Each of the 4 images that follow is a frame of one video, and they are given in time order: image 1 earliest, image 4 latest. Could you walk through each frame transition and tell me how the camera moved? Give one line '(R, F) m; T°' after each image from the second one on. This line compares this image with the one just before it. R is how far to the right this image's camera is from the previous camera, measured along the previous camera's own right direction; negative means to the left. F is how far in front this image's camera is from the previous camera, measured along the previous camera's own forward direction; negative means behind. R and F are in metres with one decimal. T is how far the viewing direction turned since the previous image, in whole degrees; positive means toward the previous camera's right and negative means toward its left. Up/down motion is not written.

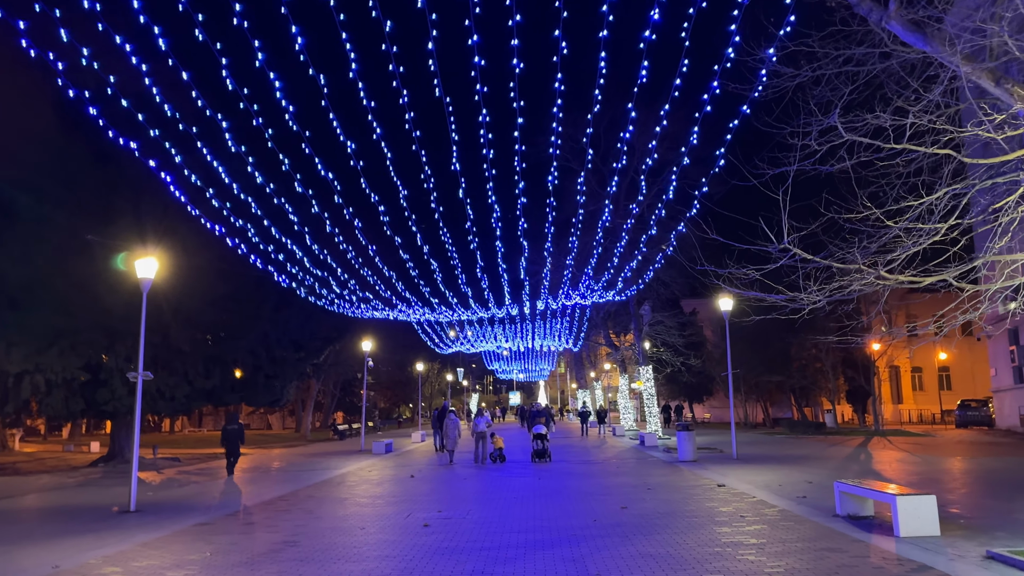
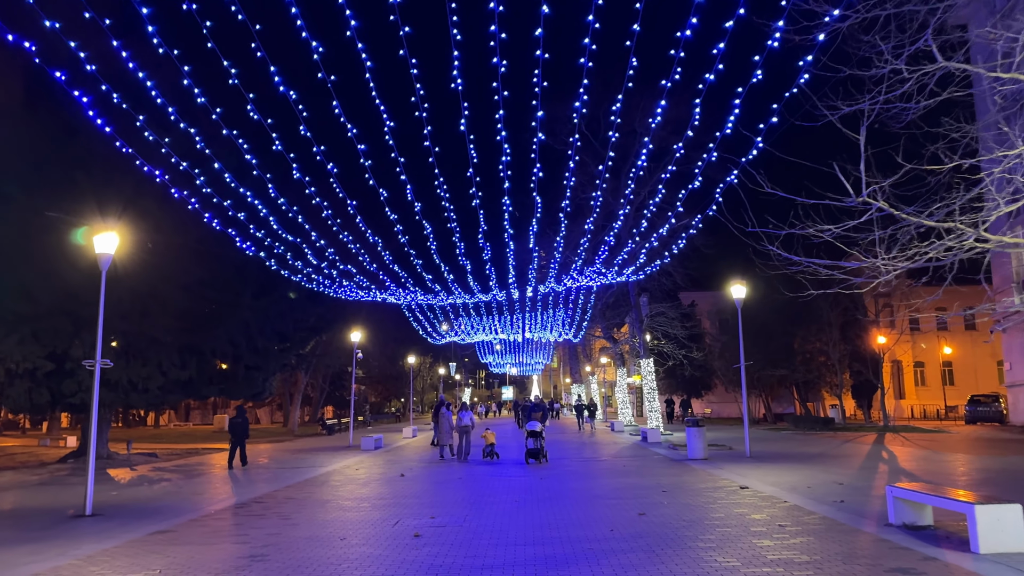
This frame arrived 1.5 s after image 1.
(-0.2, +1.4) m; +1°
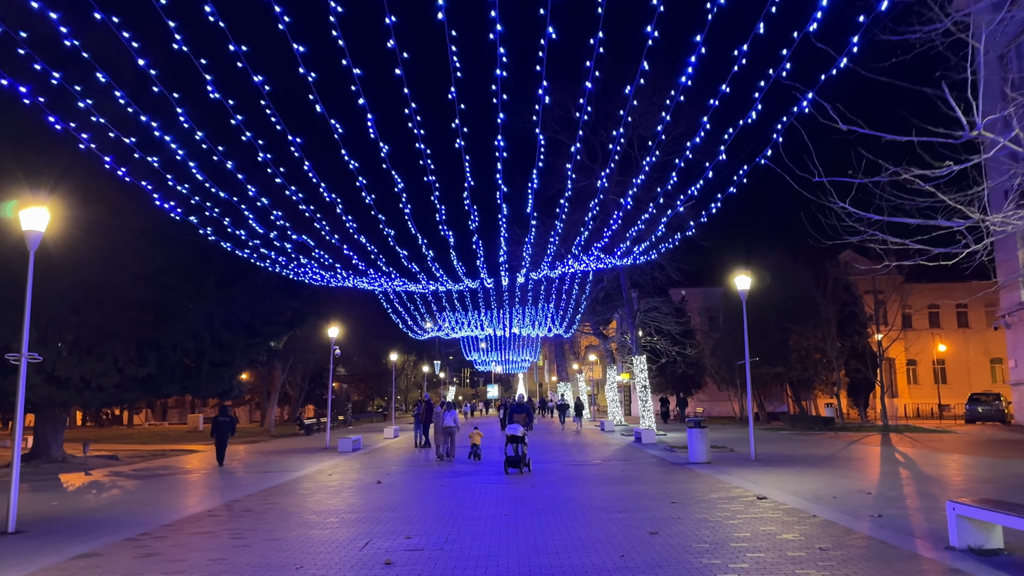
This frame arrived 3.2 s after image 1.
(-0.1, +1.5) m; +1°
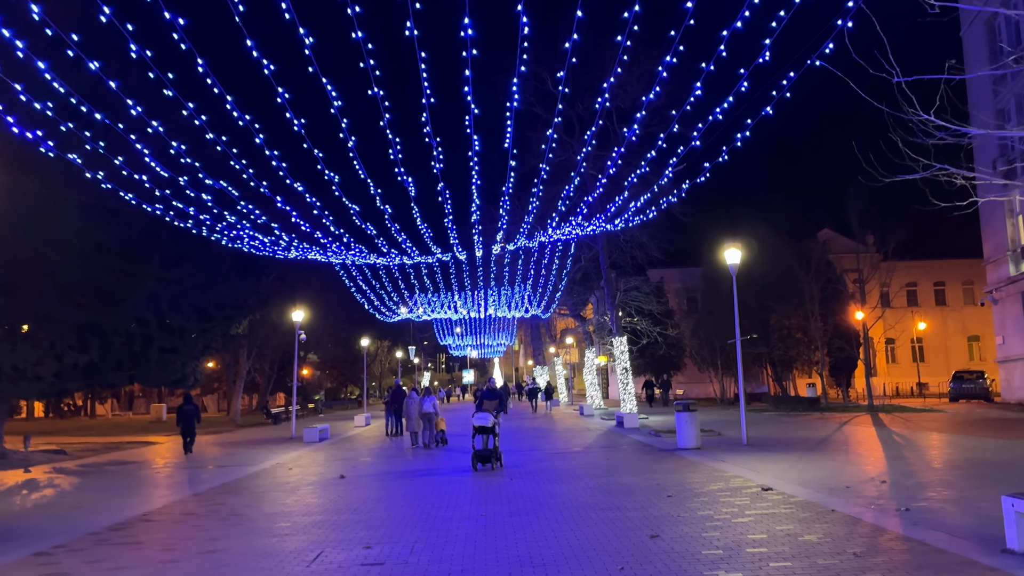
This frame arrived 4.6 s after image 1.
(0.0, +1.3) m; +2°
